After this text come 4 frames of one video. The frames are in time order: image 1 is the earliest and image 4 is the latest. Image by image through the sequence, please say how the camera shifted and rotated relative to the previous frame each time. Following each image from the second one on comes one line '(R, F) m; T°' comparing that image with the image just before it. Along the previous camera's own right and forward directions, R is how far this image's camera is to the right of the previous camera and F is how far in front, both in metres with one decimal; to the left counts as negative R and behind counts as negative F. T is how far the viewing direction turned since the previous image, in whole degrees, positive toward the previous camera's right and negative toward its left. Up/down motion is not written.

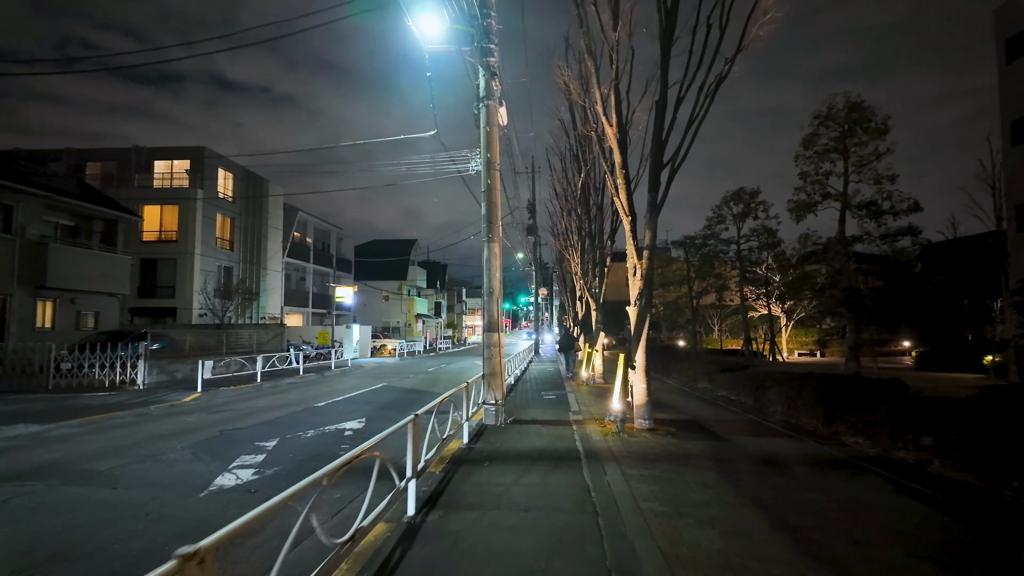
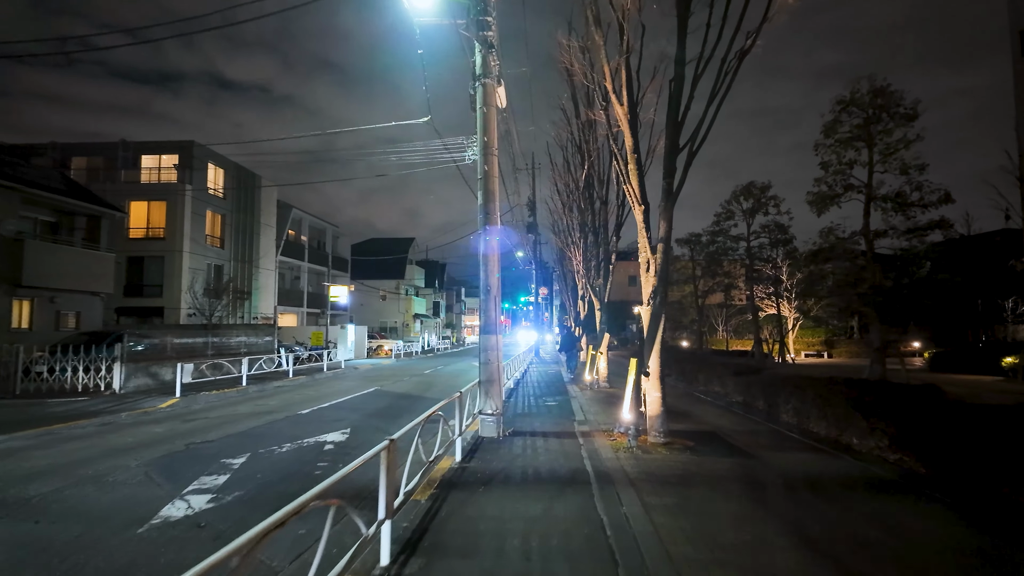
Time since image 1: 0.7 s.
(0.0, +1.0) m; 0°
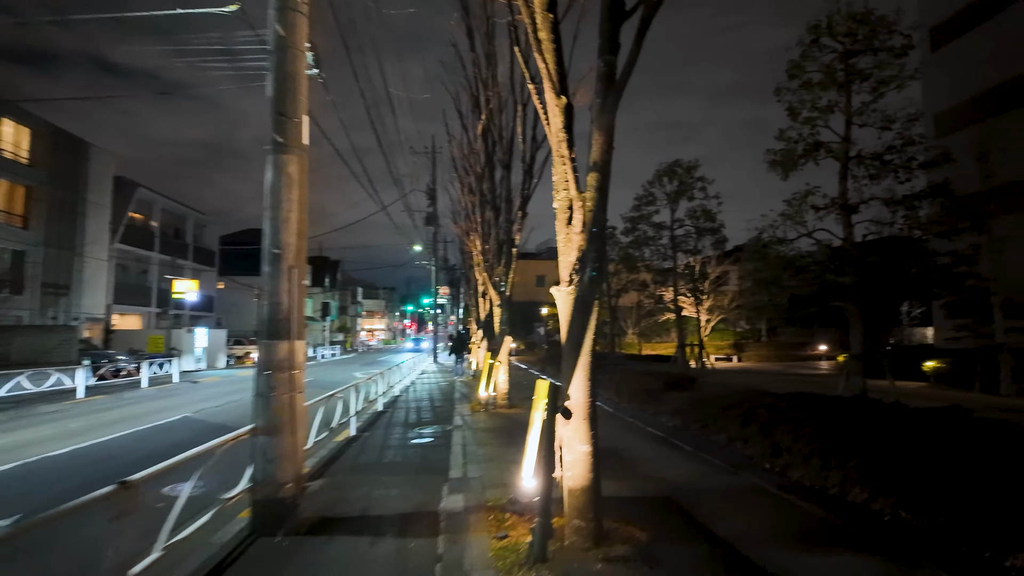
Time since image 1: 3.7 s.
(+0.8, +4.2) m; +9°
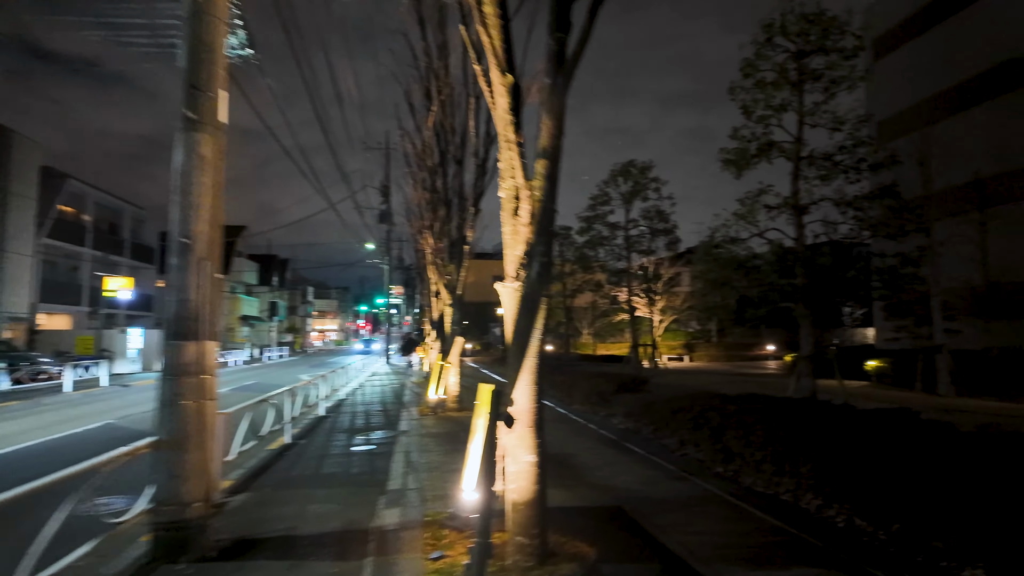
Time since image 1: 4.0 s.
(+0.1, +0.4) m; +4°
